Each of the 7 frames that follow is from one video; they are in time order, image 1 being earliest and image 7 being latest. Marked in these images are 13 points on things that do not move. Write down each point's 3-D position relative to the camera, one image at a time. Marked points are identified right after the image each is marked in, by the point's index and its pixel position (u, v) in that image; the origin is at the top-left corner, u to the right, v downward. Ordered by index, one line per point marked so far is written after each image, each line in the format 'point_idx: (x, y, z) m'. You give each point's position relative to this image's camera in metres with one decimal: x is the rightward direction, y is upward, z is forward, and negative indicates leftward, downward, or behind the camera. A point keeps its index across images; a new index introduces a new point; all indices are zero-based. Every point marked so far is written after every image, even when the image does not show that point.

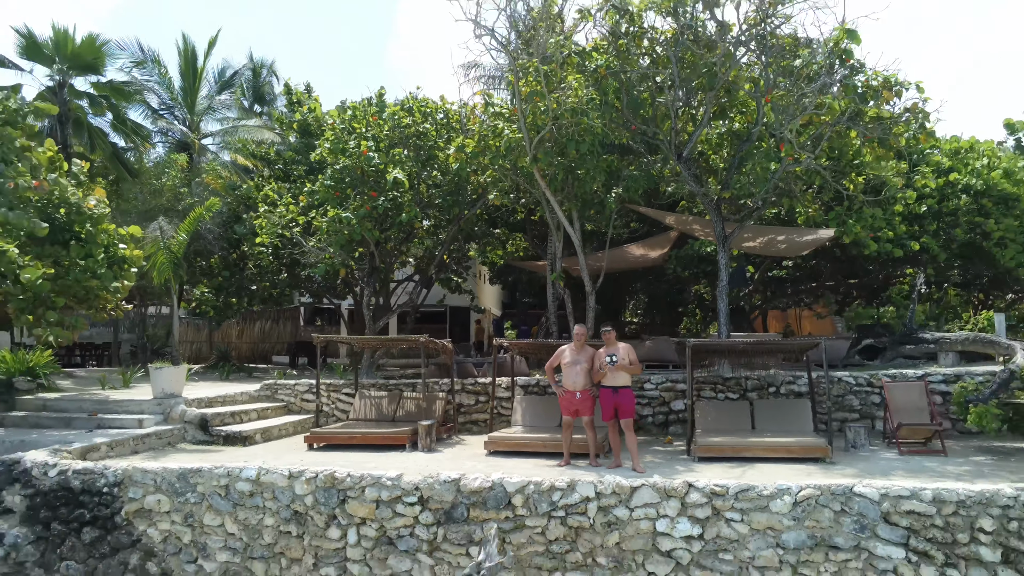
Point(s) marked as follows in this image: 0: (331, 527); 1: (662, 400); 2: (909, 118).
0: (-1.3, -1.8, +6.2) m
1: (+1.6, -1.2, +8.9) m
2: (+4.1, +1.7, +9.5) m
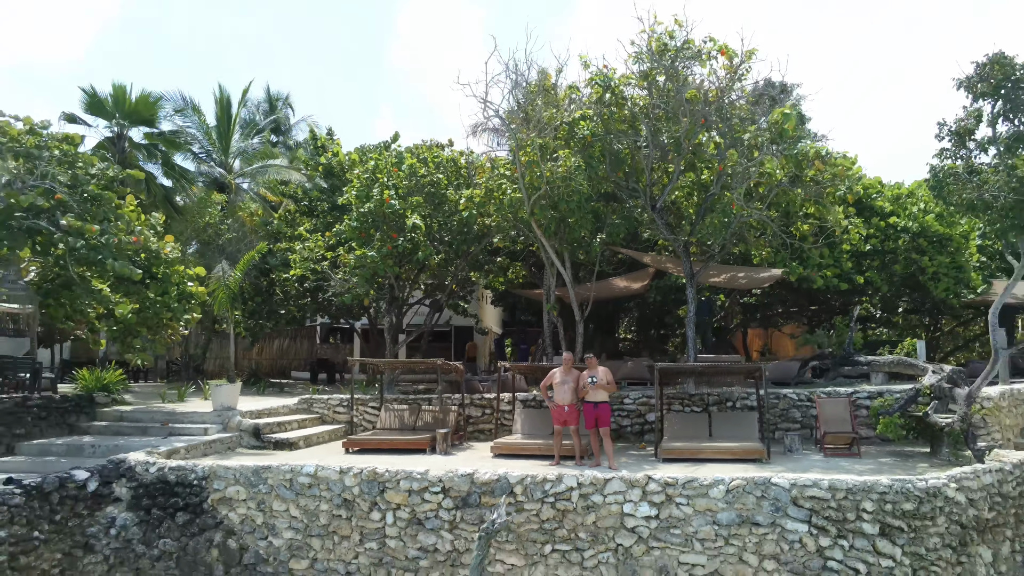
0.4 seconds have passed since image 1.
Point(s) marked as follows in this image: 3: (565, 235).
0: (-1.3, -2.1, +7.9) m
1: (+1.6, -1.6, +10.7) m
2: (+4.2, +1.3, +11.3) m
3: (+0.8, +0.7, +11.9) m
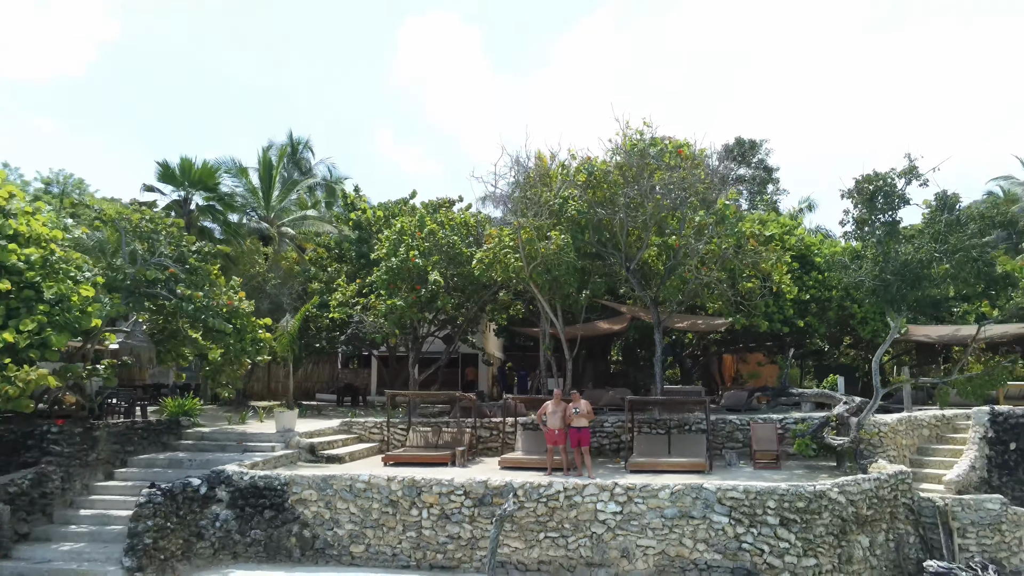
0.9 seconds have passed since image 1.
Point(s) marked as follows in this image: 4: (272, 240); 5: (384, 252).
0: (-1.3, -2.8, +10.7) m
1: (+1.7, -2.4, +13.4) m
2: (+4.2, +0.5, +14.1) m
3: (+0.8, -0.1, +14.7) m
4: (-5.7, +1.1, +19.9) m
5: (-2.5, +0.7, +16.4) m
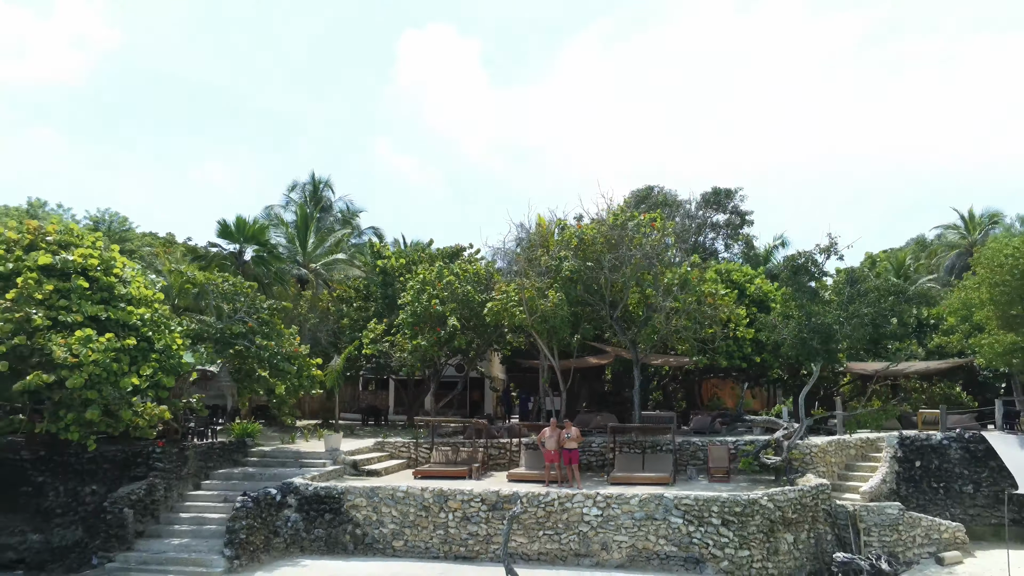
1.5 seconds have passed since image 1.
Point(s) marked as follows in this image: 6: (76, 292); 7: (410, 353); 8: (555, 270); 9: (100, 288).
0: (-1.2, -3.7, +13.7) m
1: (+1.8, -3.3, +16.5) m
2: (+4.3, -0.4, +17.2) m
3: (+0.9, -1.0, +17.8) m
4: (-5.6, +0.1, +23.1) m
5: (-2.4, -0.3, +19.5) m
6: (-7.1, -0.1, +13.5) m
7: (-2.4, -1.5, +19.2) m
8: (+0.9, +0.3, +17.4) m
9: (-7.0, 0.0, +14.0) m
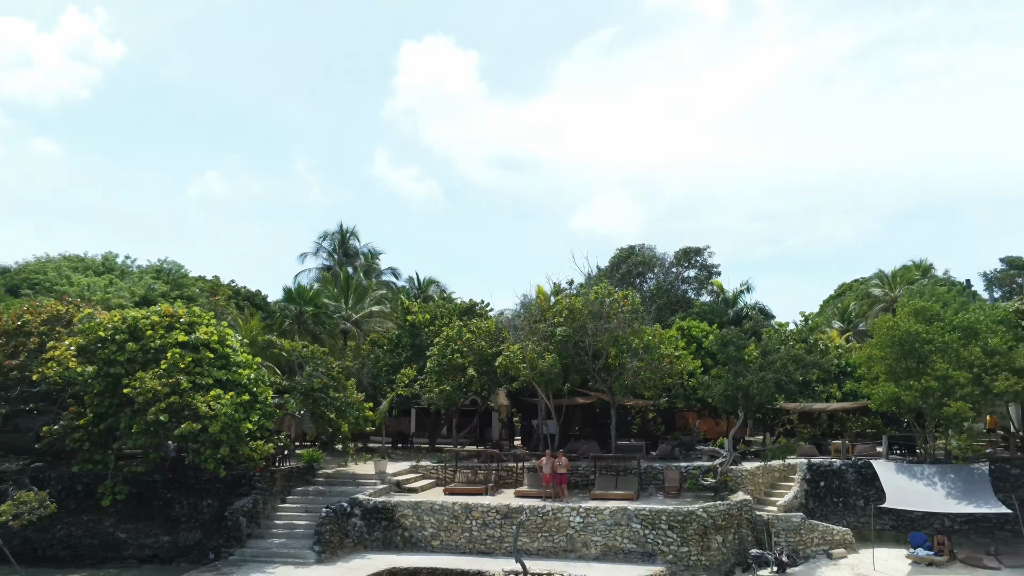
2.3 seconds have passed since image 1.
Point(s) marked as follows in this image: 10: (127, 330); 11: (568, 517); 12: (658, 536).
0: (-1.0, -5.3, +18.9) m
1: (+1.9, -4.9, +21.7) m
2: (+4.4, -2.0, +22.4) m
3: (+1.1, -2.6, +23.0) m
4: (-5.5, -1.6, +28.3) m
5: (-2.3, -1.9, +24.7) m
6: (-6.9, -1.7, +18.7) m
7: (-2.2, -3.2, +24.4) m
8: (+1.0, -1.3, +22.6) m
9: (-6.8, -1.6, +19.2) m
10: (-8.8, -1.0, +18.9) m
11: (+1.2, -5.1, +18.3) m
12: (+3.2, -5.4, +17.8) m
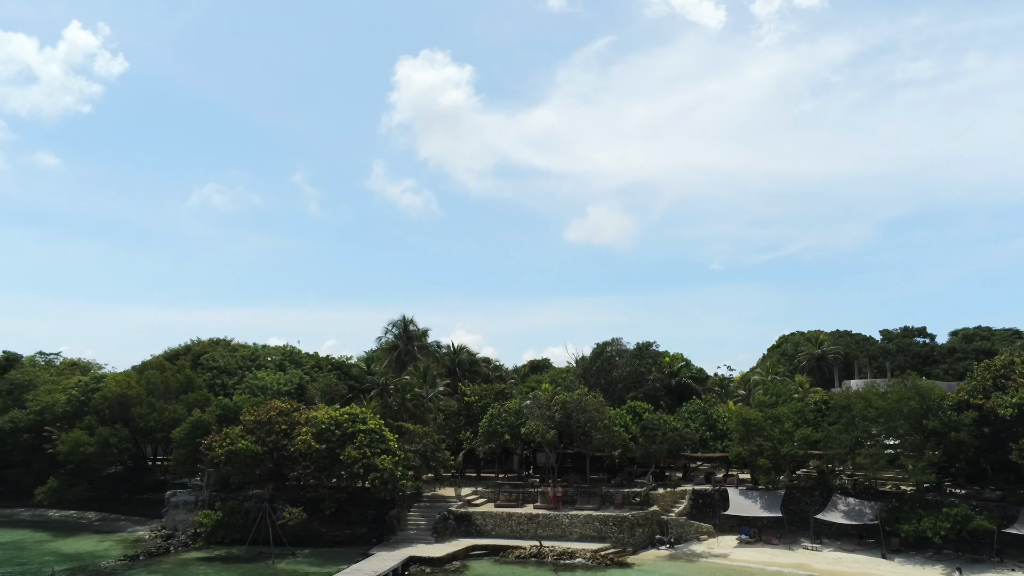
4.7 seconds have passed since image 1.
0: (-0.1, -10.3, +36.2) m
1: (+2.8, -9.9, +39.0) m
2: (+5.3, -7.0, +39.8) m
3: (+2.0, -7.6, +40.4) m
4: (-4.6, -6.6, +45.6) m
5: (-1.4, -6.9, +42.0) m
6: (-6.0, -6.6, +36.1) m
7: (-1.3, -8.2, +41.7) m
8: (+1.9, -6.3, +40.0) m
9: (-5.9, -6.6, +36.5) m
10: (-7.8, -6.0, +36.2) m
11: (+2.2, -10.0, +35.7) m
12: (+4.1, -10.3, +35.2) m
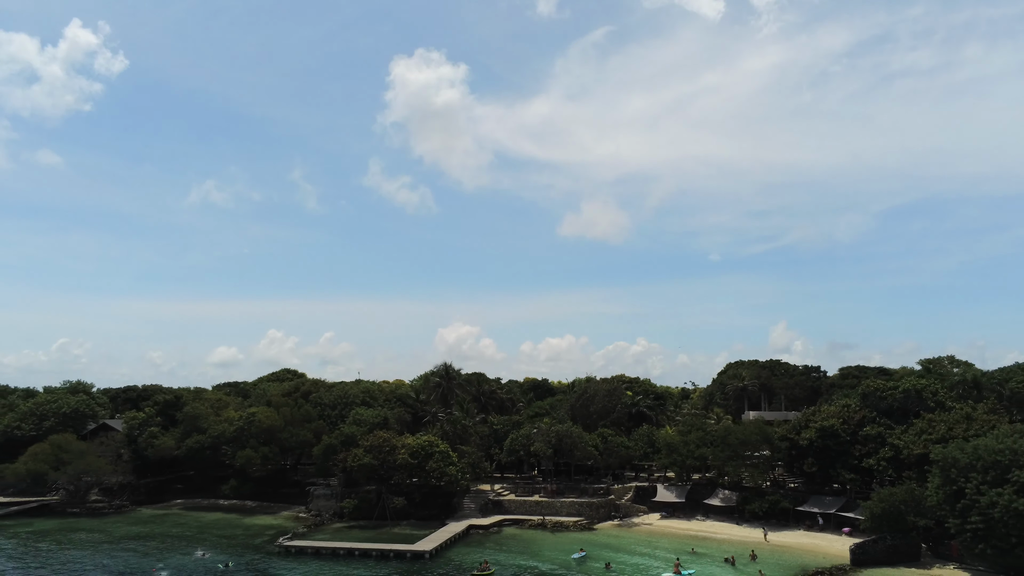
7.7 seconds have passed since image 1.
0: (+0.9, -16.0, +60.6) m
1: (+3.9, -15.6, +63.4) m
2: (+6.4, -12.7, +64.2) m
3: (+3.0, -13.3, +64.7) m
4: (-3.6, -12.3, +69.9) m
5: (-0.3, -12.6, +66.4) m
6: (-5.0, -12.4, +60.4) m
7: (-0.3, -13.8, +66.1) m
8: (+3.0, -11.9, +64.4) m
9: (-4.9, -12.3, +60.8) m
10: (-6.8, -11.7, +60.5) m
11: (+3.2, -15.8, +60.0) m
12: (+5.2, -16.0, +59.6) m
